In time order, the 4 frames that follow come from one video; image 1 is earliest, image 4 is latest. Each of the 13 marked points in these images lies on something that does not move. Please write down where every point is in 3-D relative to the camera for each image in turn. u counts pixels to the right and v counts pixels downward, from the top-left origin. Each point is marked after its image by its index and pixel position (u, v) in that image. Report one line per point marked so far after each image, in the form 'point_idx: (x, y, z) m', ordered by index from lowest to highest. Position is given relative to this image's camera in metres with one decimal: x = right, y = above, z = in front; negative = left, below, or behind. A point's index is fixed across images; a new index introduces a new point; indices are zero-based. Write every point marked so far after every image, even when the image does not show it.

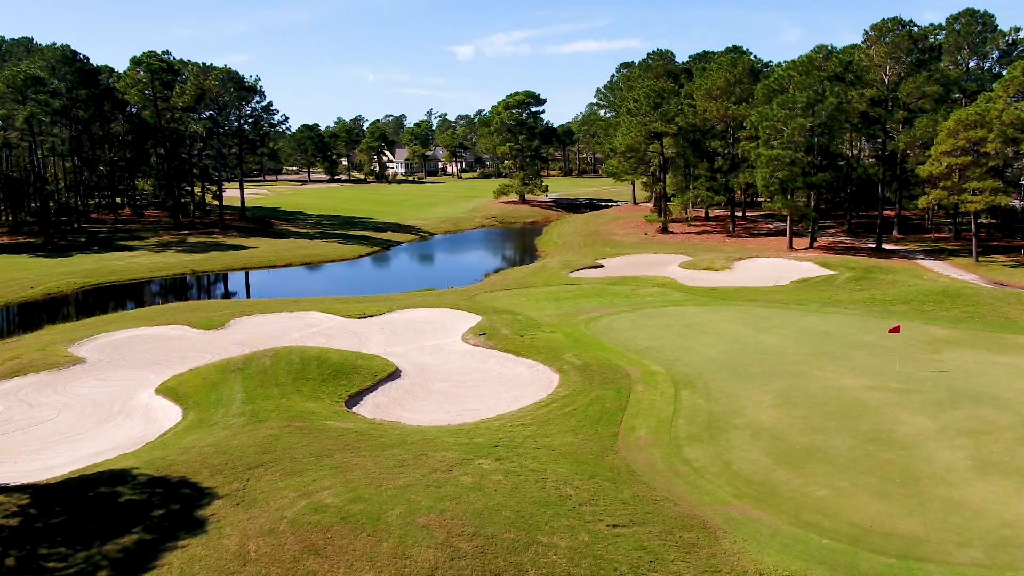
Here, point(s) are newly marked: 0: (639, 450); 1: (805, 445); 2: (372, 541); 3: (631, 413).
0: (+2.2, -2.8, +15.8) m
1: (+5.1, -2.8, +16.0) m
2: (-1.7, -3.1, +11.0) m
3: (+2.3, -2.5, +18.0) m
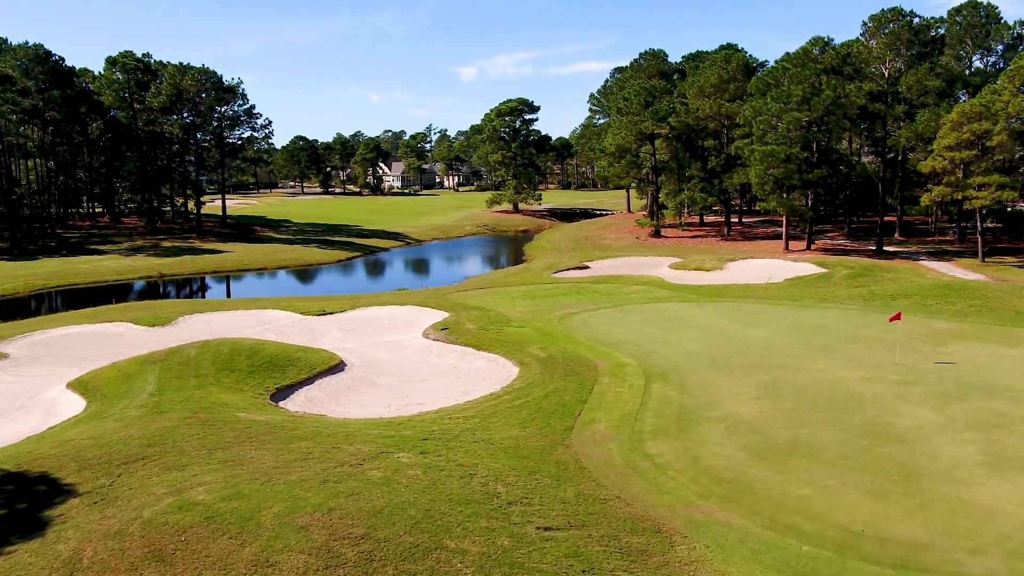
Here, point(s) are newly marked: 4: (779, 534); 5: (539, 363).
0: (+1.2, -2.3, +13.6) m
1: (+4.2, -2.3, +13.7) m
2: (-2.7, -2.5, +8.8) m
3: (+1.4, -2.0, +15.8) m
4: (+3.0, -2.8, +10.3) m
5: (+0.6, -1.6, +19.3) m
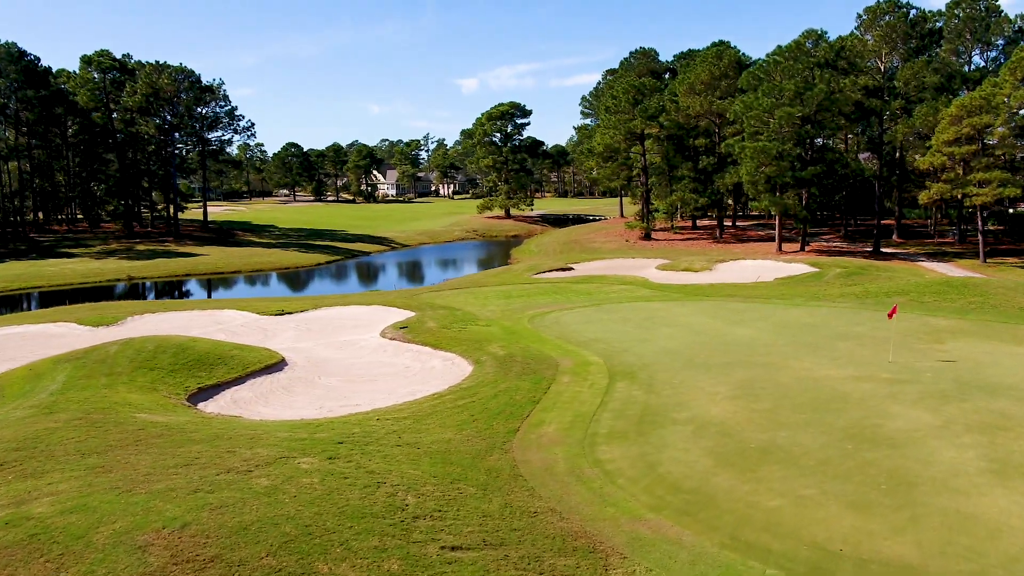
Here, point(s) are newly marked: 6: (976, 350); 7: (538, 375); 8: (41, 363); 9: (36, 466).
0: (+0.3, -2.1, +11.8) m
1: (+3.3, -2.0, +11.9) m
2: (-3.6, -2.2, +7.0) m
3: (+0.5, -1.8, +14.0) m
4: (+2.1, -2.5, +8.5) m
5: (-0.3, -1.4, +17.6) m
6: (+9.3, -1.2, +18.3) m
7: (+0.5, -1.5, +16.1) m
8: (-8.9, -1.4, +17.3) m
9: (-5.3, -2.0, +10.2) m
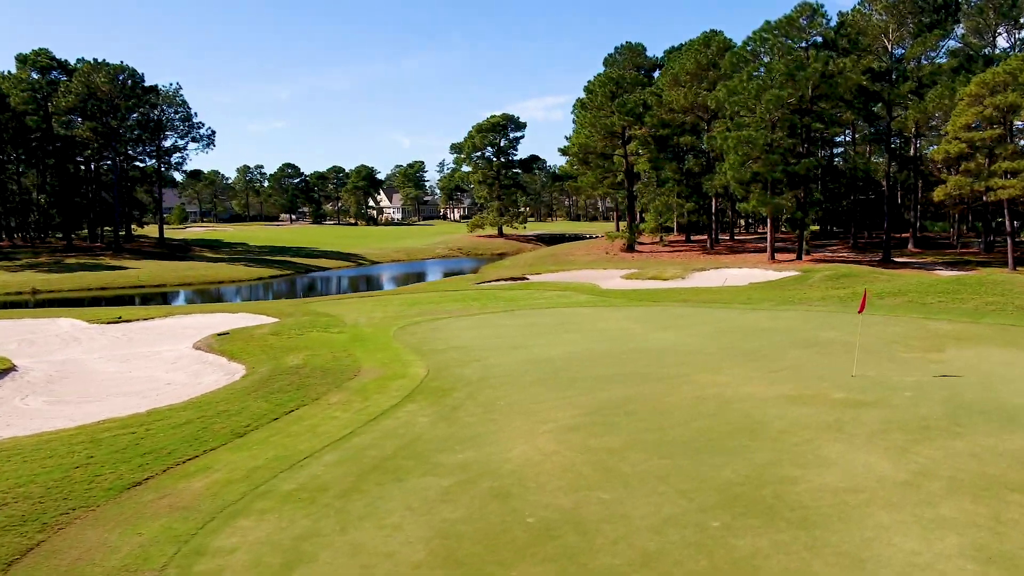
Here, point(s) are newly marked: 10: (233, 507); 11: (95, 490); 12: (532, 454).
0: (-2.6, -1.6, +6.3) m
1: (+0.3, -1.6, +6.3) m
2: (-6.7, -1.5, +1.6) m
3: (-2.4, -1.4, +8.4) m
4: (-1.0, -1.9, +2.9) m
5: (-3.1, -1.1, +12.0) m
6: (+6.5, -1.0, +12.5) m
7: (-2.4, -1.2, +10.5) m
8: (-11.7, -1.1, +12.1) m
9: (-8.3, -1.4, +4.8) m
10: (-2.0, -1.6, +6.6) m
11: (-3.1, -1.5, +7.0) m
12: (+0.2, -1.4, +7.9) m
